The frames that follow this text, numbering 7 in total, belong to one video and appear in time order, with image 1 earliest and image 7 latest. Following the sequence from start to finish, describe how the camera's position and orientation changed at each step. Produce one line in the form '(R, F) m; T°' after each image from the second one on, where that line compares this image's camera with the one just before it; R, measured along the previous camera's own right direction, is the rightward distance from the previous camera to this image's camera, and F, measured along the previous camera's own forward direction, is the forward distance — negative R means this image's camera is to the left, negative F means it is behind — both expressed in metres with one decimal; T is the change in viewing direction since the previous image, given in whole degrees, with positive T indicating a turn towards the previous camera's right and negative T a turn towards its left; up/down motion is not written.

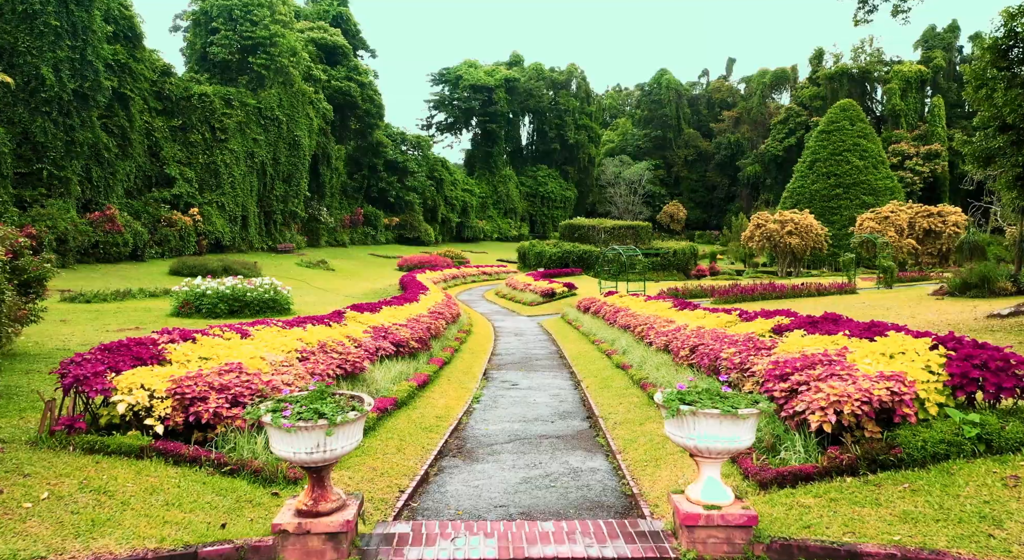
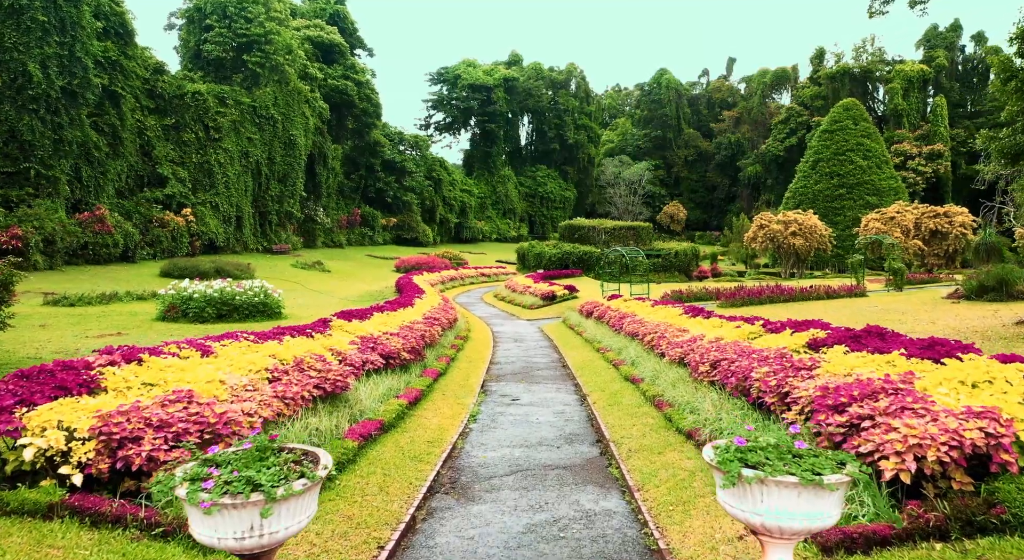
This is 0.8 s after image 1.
(0.0, +0.6) m; 0°
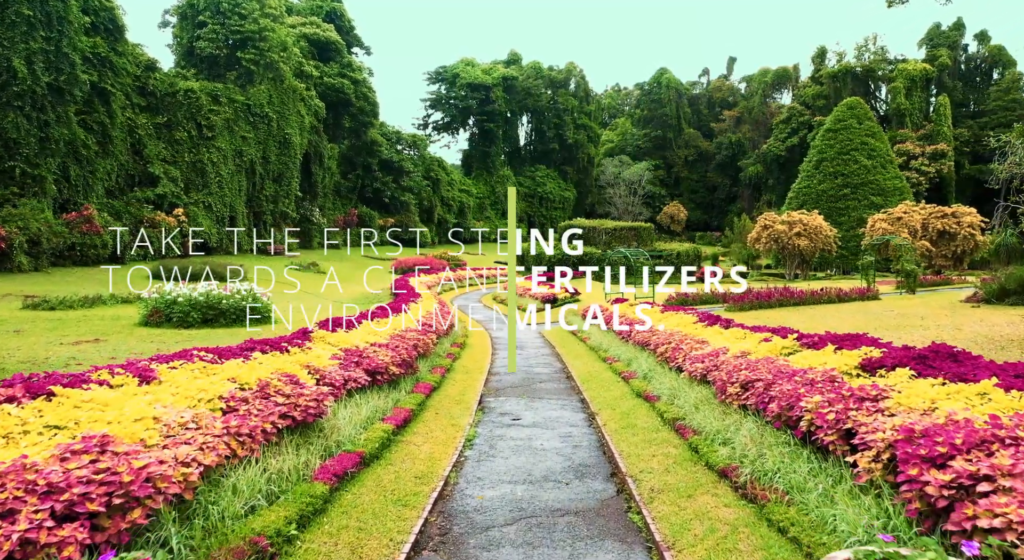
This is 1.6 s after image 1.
(0.0, +0.7) m; 0°
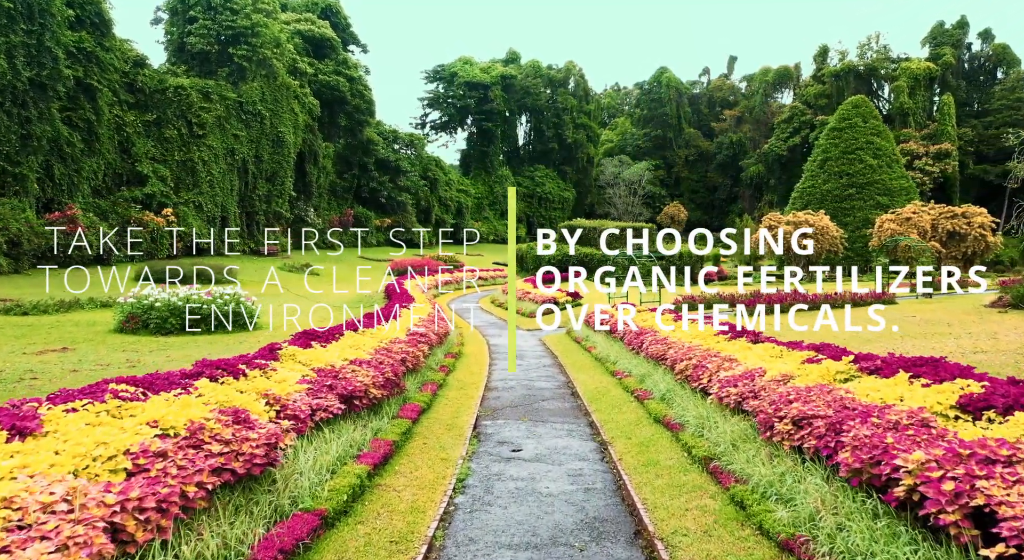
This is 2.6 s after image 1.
(0.0, +0.9) m; 0°
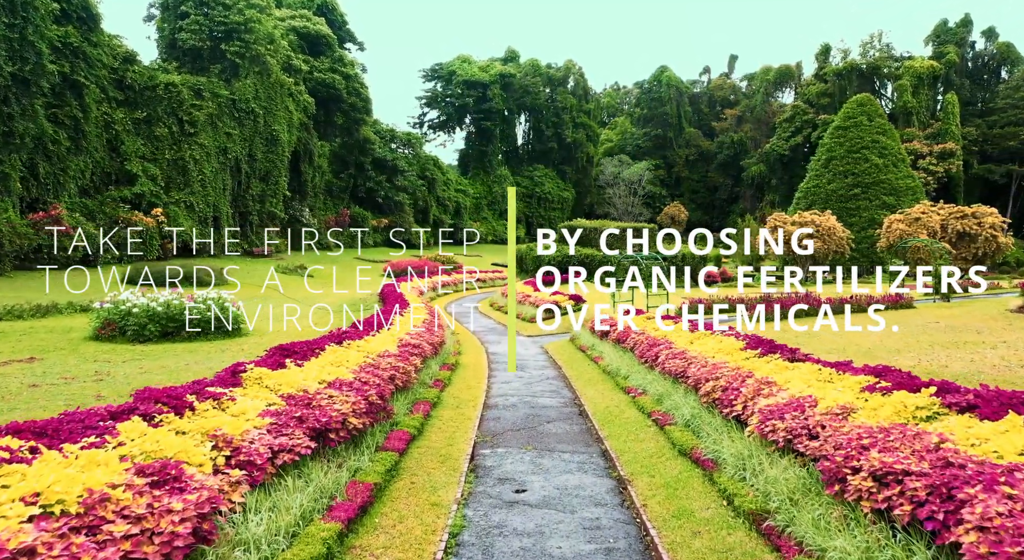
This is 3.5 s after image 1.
(0.0, +0.8) m; 0°
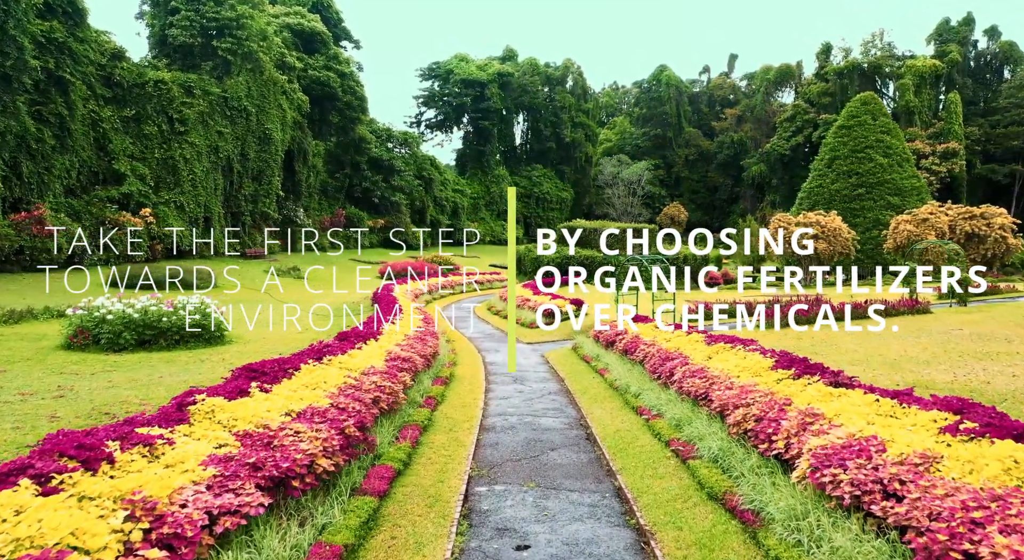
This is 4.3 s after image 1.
(0.0, +0.8) m; 0°
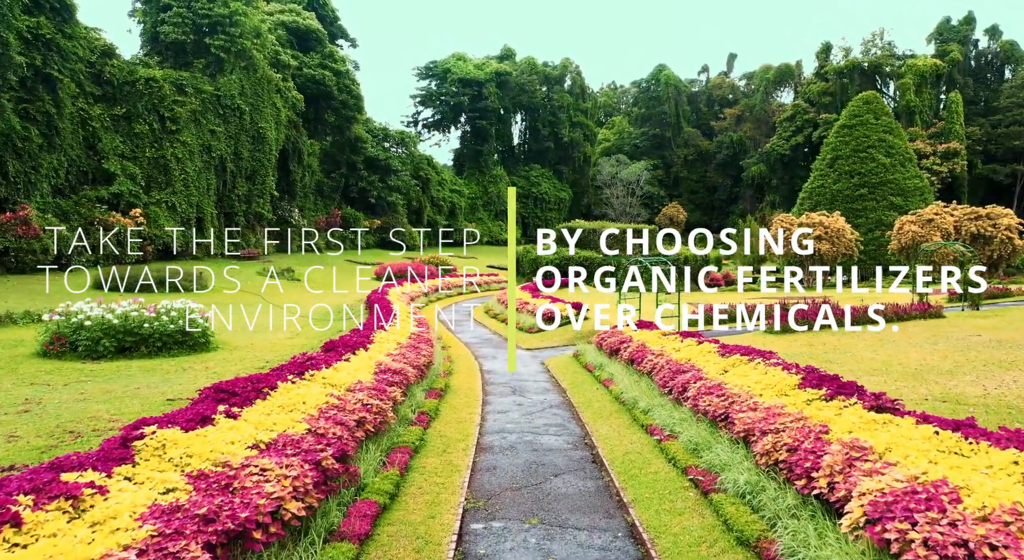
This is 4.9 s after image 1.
(0.0, +0.6) m; 0°
